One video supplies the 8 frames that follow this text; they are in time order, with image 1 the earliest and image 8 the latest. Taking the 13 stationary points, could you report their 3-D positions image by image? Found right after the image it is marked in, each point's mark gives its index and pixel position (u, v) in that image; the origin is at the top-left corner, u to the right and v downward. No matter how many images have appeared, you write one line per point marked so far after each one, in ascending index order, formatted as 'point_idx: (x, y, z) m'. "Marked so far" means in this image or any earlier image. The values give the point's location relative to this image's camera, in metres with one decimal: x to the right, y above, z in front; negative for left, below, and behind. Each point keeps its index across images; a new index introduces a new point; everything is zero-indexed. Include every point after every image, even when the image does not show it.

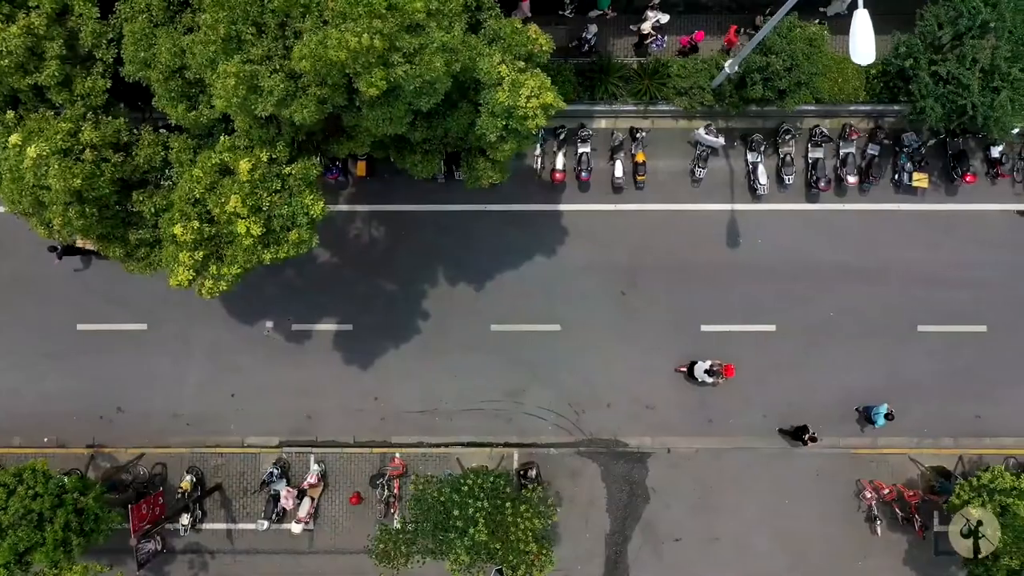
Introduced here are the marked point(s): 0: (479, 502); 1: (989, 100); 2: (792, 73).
0: (-0.8, -5.0, +15.1) m
1: (+13.1, +5.1, +17.4) m
2: (+7.7, +5.9, +17.7) m
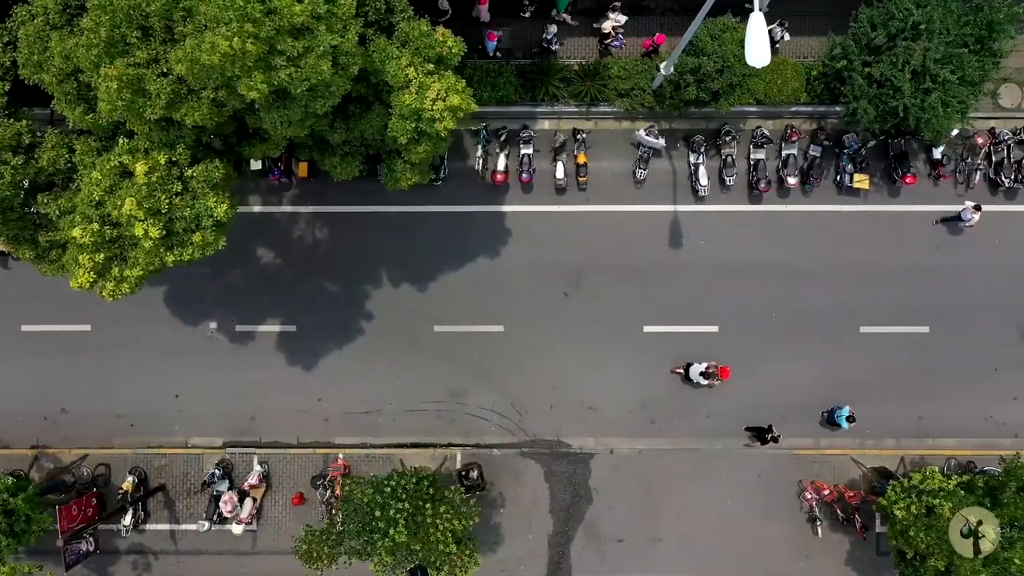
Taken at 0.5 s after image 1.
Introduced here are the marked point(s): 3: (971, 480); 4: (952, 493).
0: (-2.7, -5.0, +15.1) m
1: (+11.2, +5.1, +17.5) m
2: (+5.8, +5.9, +17.8) m
3: (+11.9, -5.0, +16.7) m
4: (+11.3, -5.3, +16.4) m
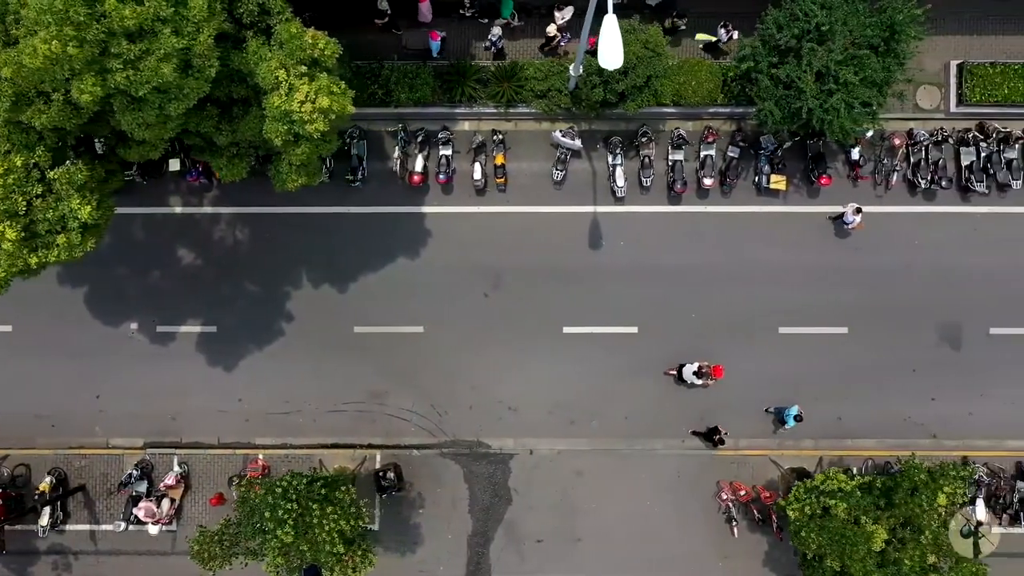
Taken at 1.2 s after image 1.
0: (-5.3, -5.1, +15.2) m
1: (+8.6, +5.0, +17.5) m
2: (+3.2, +5.8, +17.8) m
3: (+9.3, -5.0, +16.7) m
4: (+8.6, -5.3, +16.4) m
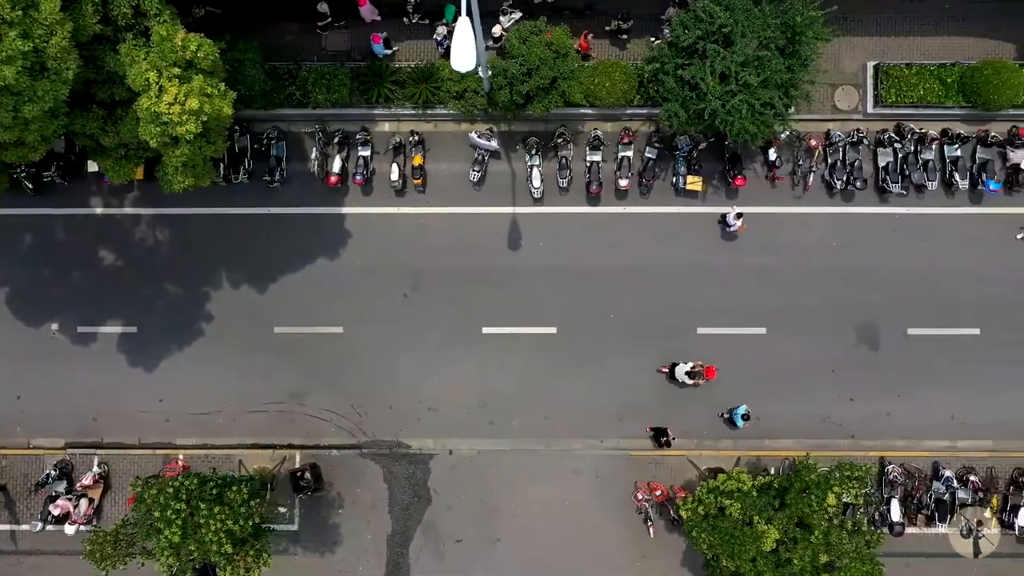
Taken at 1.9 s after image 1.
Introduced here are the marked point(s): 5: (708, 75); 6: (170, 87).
0: (-7.9, -5.1, +15.3) m
1: (+6.0, +5.0, +17.6) m
2: (+0.6, +5.8, +17.9) m
3: (+6.7, -5.1, +16.8) m
4: (+6.0, -5.3, +16.5) m
5: (+5.3, +5.8, +17.6) m
6: (-6.8, +4.0, +13.0) m
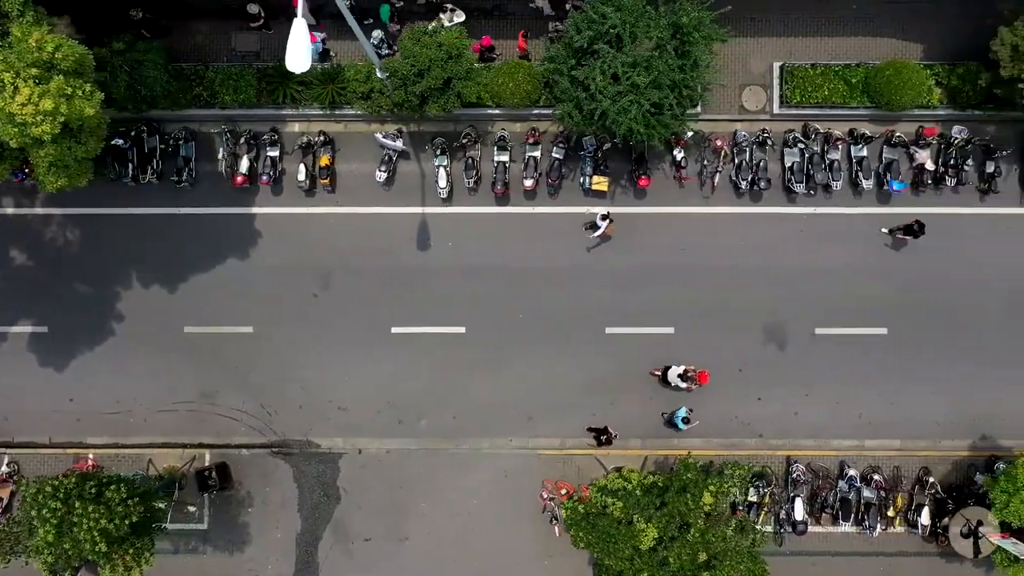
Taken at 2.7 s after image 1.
0: (-10.9, -5.1, +15.3) m
1: (+3.0, +5.0, +17.6) m
2: (-2.4, +5.8, +17.9) m
3: (+3.7, -5.1, +16.9) m
4: (+3.0, -5.3, +16.6) m
5: (+2.3, +5.8, +17.7) m
6: (-9.8, +4.0, +13.0) m
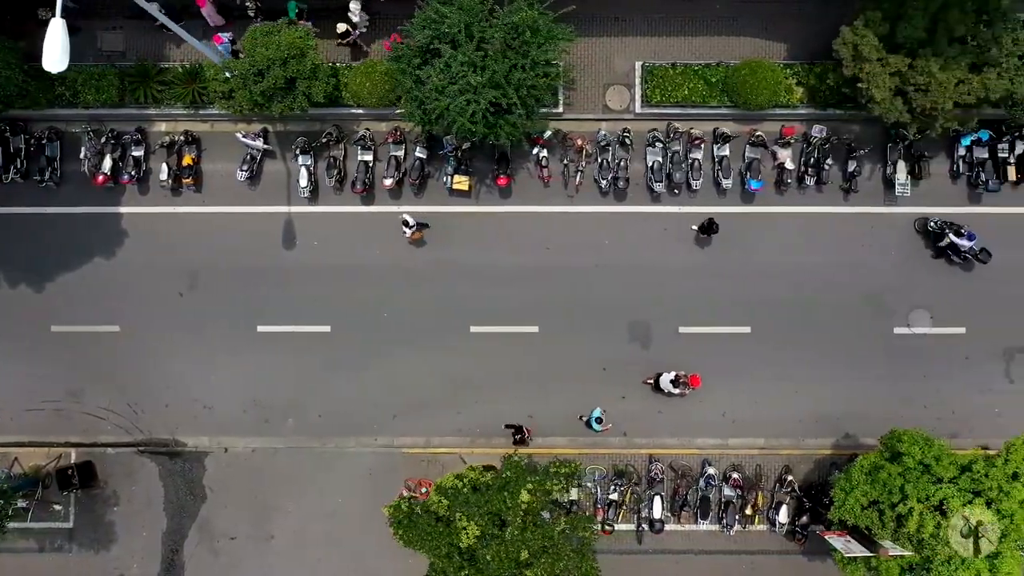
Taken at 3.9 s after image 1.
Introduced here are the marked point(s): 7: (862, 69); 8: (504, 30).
0: (-15.3, -5.0, +15.4) m
1: (-1.4, +5.0, +17.7) m
2: (-6.8, +5.9, +18.0) m
3: (-0.7, -5.0, +16.9) m
4: (-1.4, -5.3, +16.6) m
5: (-2.1, +5.9, +17.7) m
6: (-14.2, +4.1, +13.1) m
7: (+9.8, +6.1, +18.0) m
8: (-0.2, +7.0, +17.5) m
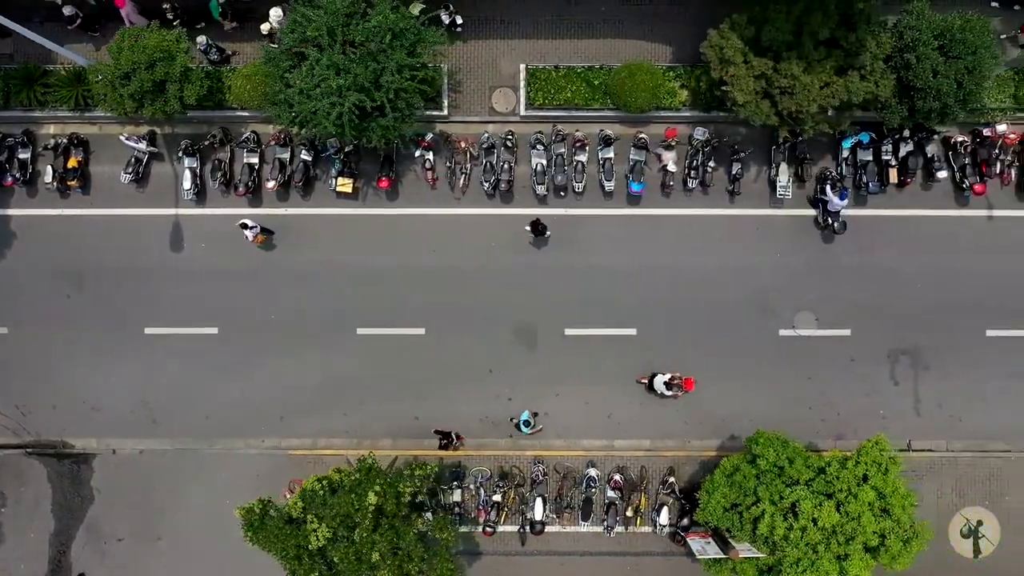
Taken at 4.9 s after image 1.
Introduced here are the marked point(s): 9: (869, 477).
0: (-19.0, -5.1, +15.4) m
1: (-5.1, +5.0, +17.7) m
2: (-10.5, +5.8, +18.0) m
3: (-4.5, -5.1, +17.0) m
4: (-5.1, -5.3, +16.7) m
5: (-5.8, +5.8, +17.8) m
6: (-18.0, +4.0, +13.1) m
7: (+6.1, +6.1, +18.1) m
8: (-4.0, +7.0, +17.6) m
9: (+9.1, -4.8, +16.4) m
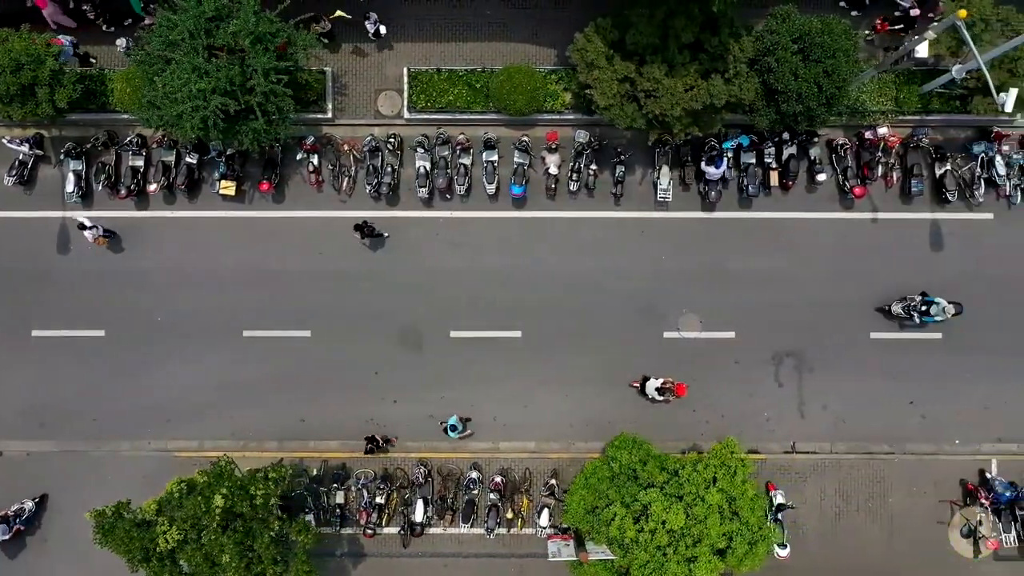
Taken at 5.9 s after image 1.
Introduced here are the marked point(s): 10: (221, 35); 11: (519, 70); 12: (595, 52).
0: (-22.8, -5.2, +15.5) m
1: (-8.9, +4.9, +17.8) m
2: (-14.3, +5.7, +18.1) m
3: (-8.2, -5.2, +17.0) m
4: (-8.9, -5.4, +16.7) m
5: (-9.6, +5.7, +17.8) m
6: (-21.7, +3.9, +13.2) m
7: (+2.3, +6.0, +18.1) m
8: (-7.7, +6.9, +17.6) m
9: (+5.3, -4.9, +16.4) m
10: (-8.0, +6.9, +17.6) m
11: (+0.2, +6.7, +20.0) m
12: (+2.3, +6.5, +17.9) m
